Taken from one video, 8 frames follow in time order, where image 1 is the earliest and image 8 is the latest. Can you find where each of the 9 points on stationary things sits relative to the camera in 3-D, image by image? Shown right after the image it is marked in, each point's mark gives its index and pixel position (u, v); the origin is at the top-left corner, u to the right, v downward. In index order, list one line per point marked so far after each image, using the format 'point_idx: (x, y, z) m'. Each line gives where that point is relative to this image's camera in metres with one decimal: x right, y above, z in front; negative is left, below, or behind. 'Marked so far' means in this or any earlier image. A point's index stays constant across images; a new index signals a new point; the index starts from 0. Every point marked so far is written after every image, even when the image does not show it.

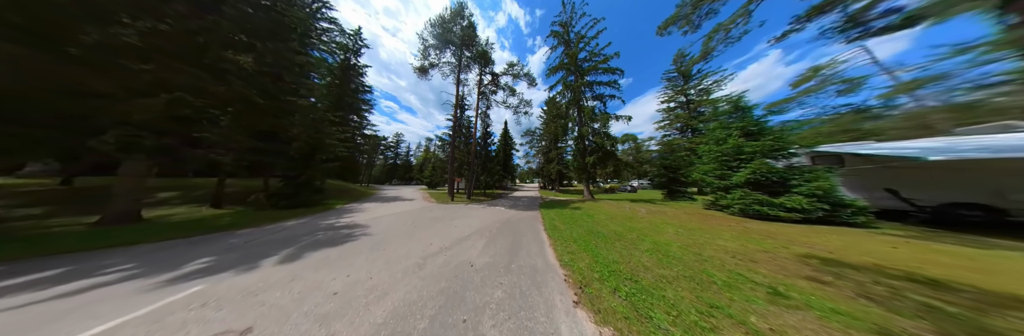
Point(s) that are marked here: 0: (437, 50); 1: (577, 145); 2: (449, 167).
0: (-8.9, +14.0, +16.6) m
1: (+7.1, +2.4, +14.8) m
2: (-7.3, 0.0, +16.2) m
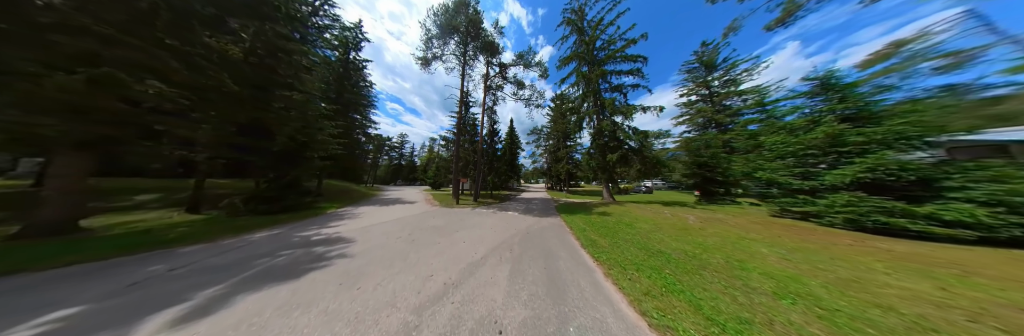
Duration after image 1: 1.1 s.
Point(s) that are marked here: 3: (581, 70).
0: (-7.9, +14.1, +15.5) m
1: (+8.0, +2.5, +13.4) m
2: (-6.3, +0.1, +15.0) m
3: (+7.5, +10.7, +15.3) m
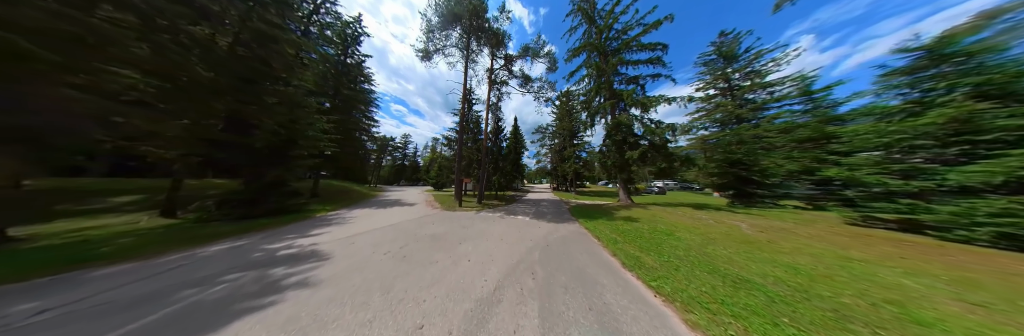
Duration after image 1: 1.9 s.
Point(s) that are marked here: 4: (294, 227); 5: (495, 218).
0: (-7.3, +14.1, +14.6) m
1: (+8.6, +2.7, +12.3) m
2: (-5.6, +0.1, +14.1) m
3: (+8.1, +10.8, +14.2) m
4: (-8.5, -2.3, +5.5) m
5: (-0.9, -2.8, +7.6) m
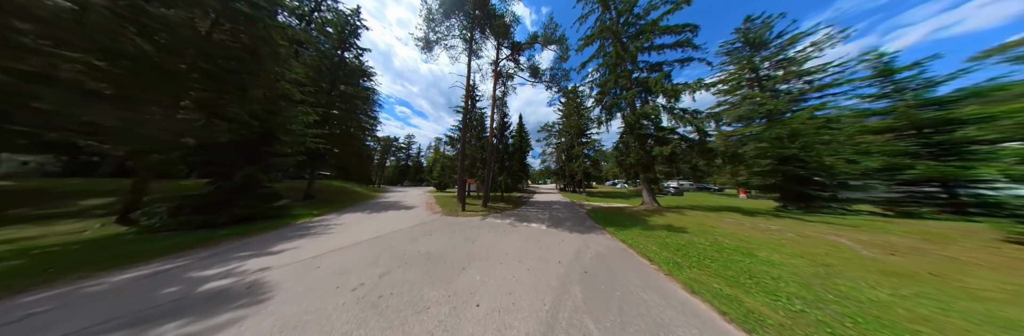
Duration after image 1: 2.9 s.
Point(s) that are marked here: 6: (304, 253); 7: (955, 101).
0: (-6.6, +14.2, +13.6) m
1: (+9.3, +2.8, +10.9) m
2: (-4.9, +0.2, +13.0) m
3: (+8.8, +10.9, +12.8) m
4: (-7.9, -2.3, +4.4) m
5: (-0.4, -2.7, +6.4) m
6: (-5.4, -2.2, +3.7) m
7: (+18.3, +2.8, +5.8) m
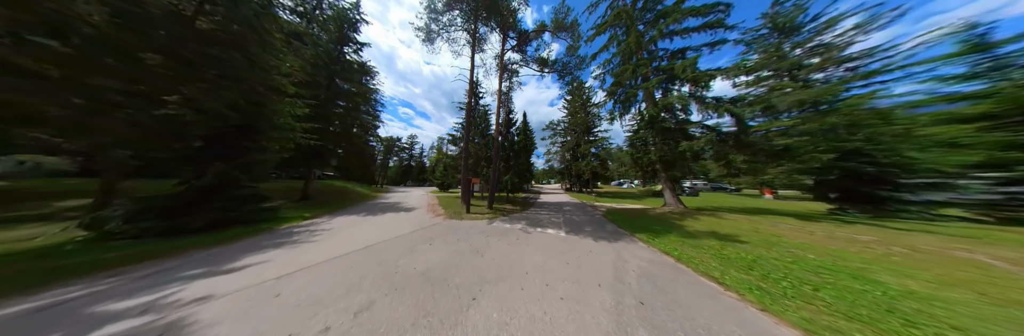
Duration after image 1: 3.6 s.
0: (-6.1, +14.3, +12.8) m
1: (+9.8, +2.9, +9.8) m
2: (-4.3, +0.3, +12.2) m
3: (+9.4, +11.1, +11.8) m
4: (-7.4, -2.2, +3.7) m
5: (+0.2, -2.6, +5.5) m
6: (-5.0, -2.1, +2.9) m
7: (+18.8, +3.0, +4.6) m
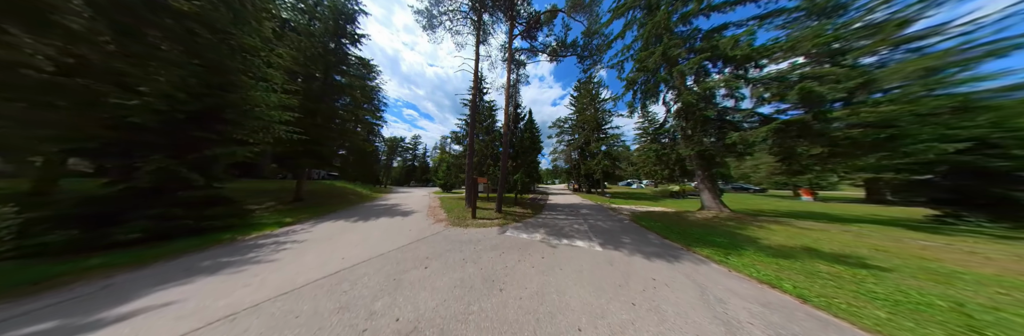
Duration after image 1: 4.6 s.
0: (-5.4, +14.4, +11.8) m
1: (+10.5, +3.1, +8.4) m
2: (-3.6, +0.4, +11.1) m
3: (+10.1, +11.2, +10.5) m
4: (-6.8, -2.0, +2.6) m
5: (+0.8, -2.4, +4.3) m
6: (-4.4, -1.9, +1.8) m
7: (+19.4, +3.2, +3.0) m
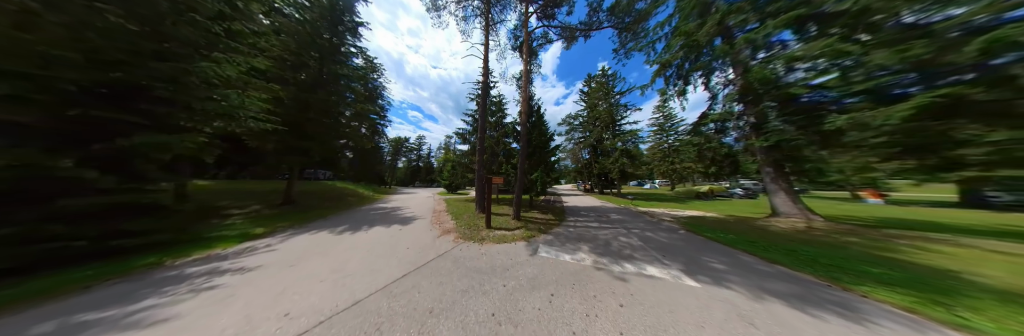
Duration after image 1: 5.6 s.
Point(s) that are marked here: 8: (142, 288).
0: (-4.3, +14.5, +10.4) m
1: (+11.6, +3.3, +6.7) m
2: (-2.4, +0.6, +9.7) m
3: (+11.1, +11.4, +8.8) m
4: (-5.9, -1.9, +1.2) m
5: (+1.8, -2.2, +2.8) m
6: (-3.5, -1.8, +0.4) m
7: (+20.3, +3.5, +1.1) m
8: (-6.8, -2.0, +2.5) m
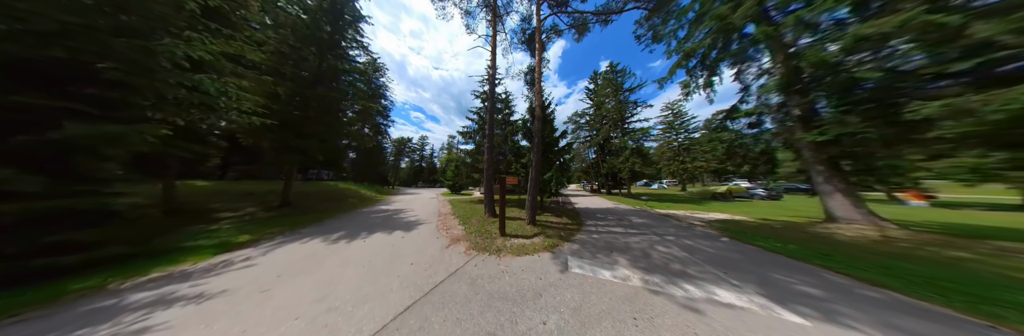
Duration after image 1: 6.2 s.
0: (-3.6, +14.6, +9.8) m
1: (+12.2, +3.4, +5.9) m
2: (-1.8, +0.6, +9.0) m
3: (+11.8, +11.5, +7.9) m
4: (-5.3, -1.8, +0.6) m
5: (+2.4, -2.2, +2.0) m
6: (-2.9, -1.7, -0.3) m
7: (+20.8, +3.6, +0.2) m
8: (-6.2, -2.0, +1.8) m
